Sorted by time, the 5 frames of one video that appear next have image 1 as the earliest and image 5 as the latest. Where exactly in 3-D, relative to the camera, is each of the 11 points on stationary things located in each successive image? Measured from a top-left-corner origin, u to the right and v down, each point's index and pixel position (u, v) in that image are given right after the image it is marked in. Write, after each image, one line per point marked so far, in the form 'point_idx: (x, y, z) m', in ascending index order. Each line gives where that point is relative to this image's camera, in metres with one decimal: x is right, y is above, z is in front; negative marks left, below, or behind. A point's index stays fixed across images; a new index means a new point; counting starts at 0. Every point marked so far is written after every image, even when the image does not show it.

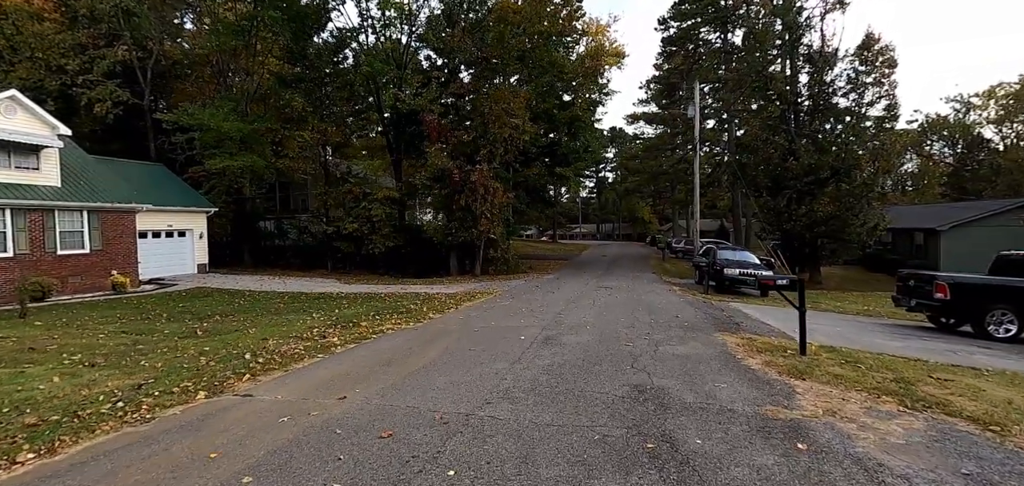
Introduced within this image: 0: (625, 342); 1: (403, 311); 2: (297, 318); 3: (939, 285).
0: (+1.4, -1.2, +5.7) m
1: (-2.1, -1.3, +9.2) m
2: (-4.0, -1.4, +8.9) m
3: (+7.6, -0.8, +8.5) m
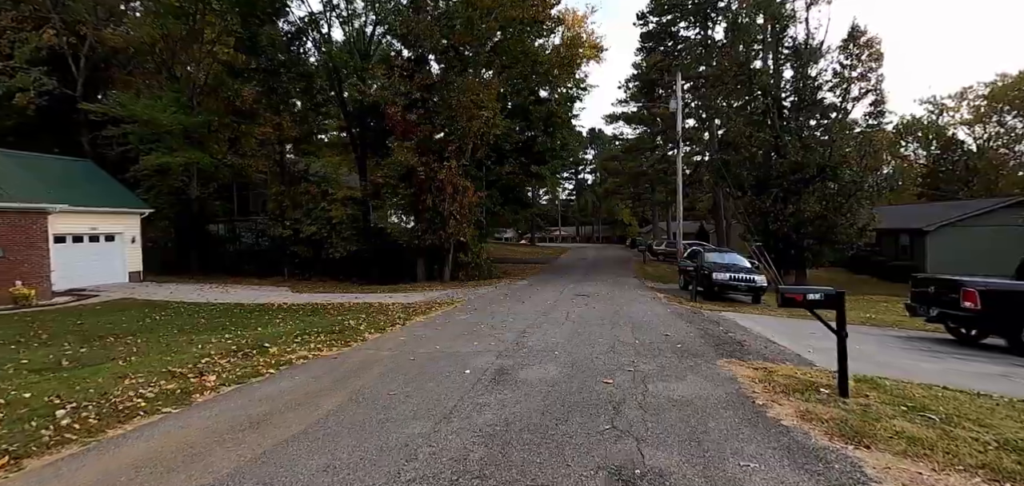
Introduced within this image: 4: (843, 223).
0: (+0.8, -1.2, +4.2) m
1: (-2.8, -1.4, +7.6) m
2: (-4.7, -1.5, +7.2) m
3: (+6.9, -0.8, +7.2) m
4: (+13.7, +0.8, +19.7) m
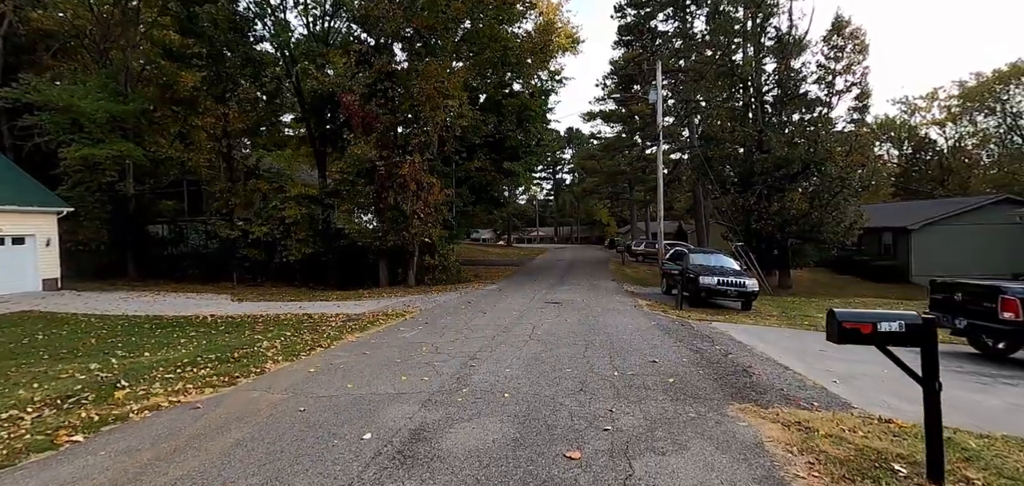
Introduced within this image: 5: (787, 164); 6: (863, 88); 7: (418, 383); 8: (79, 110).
0: (+0.3, -1.2, +2.8) m
1: (-3.4, -1.4, +6.0) m
2: (-5.3, -1.5, +5.5) m
3: (+6.3, -0.7, +6.1) m
4: (+12.5, +0.8, +18.8) m
5: (+11.2, +3.2, +19.3) m
6: (+14.5, +6.4, +19.7) m
7: (-0.9, -1.3, +4.3) m
8: (-15.0, +4.6, +16.5) m
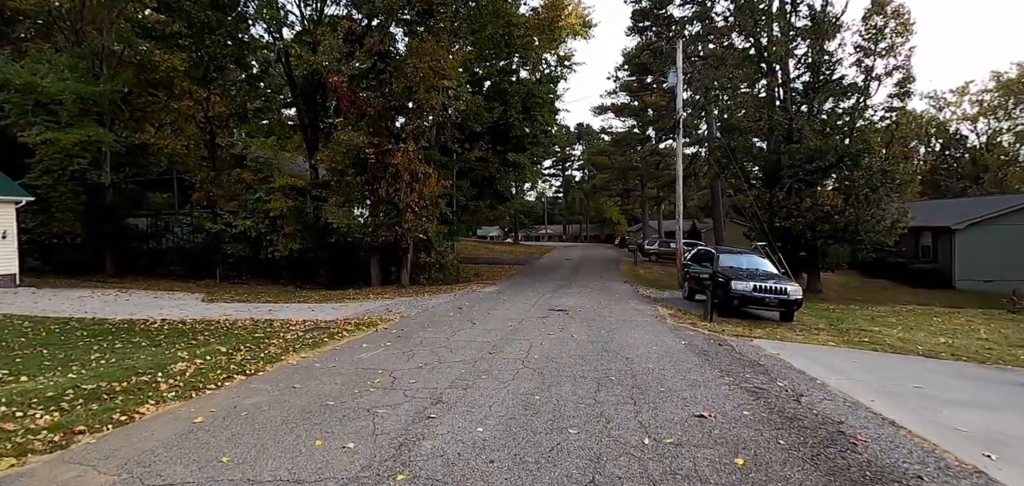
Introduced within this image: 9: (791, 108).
0: (+0.1, -1.2, +1.2) m
1: (-3.6, -1.3, +4.5) m
2: (-5.5, -1.4, +4.1) m
3: (+6.2, -0.8, +4.4) m
4: (+12.7, +0.8, +17.0) m
5: (+11.3, +3.2, +17.5) m
6: (+14.7, +6.4, +17.8) m
7: (-1.0, -1.2, +2.8) m
8: (-14.9, +4.8, +15.1) m
9: (+11.0, +5.4, +18.8) m
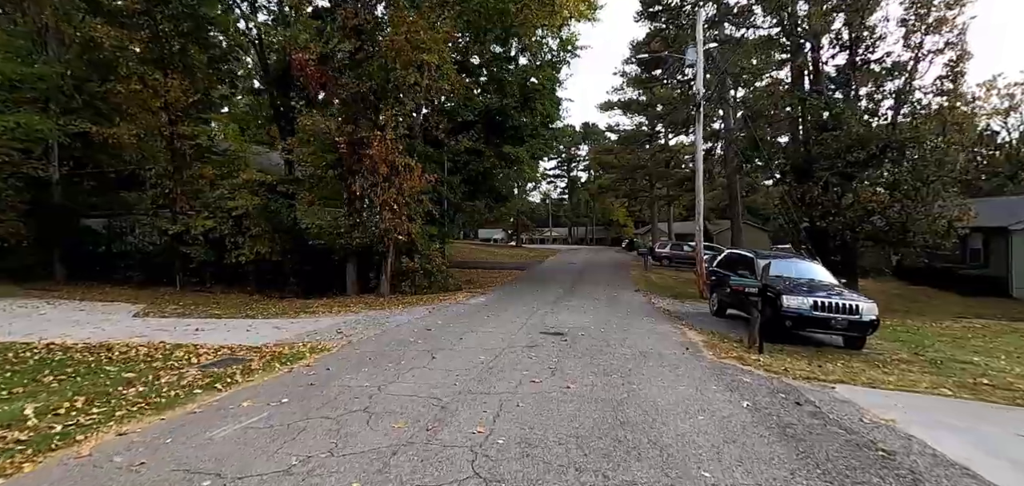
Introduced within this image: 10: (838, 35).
0: (-0.2, -1.2, -1.0) m
1: (-3.9, -1.3, +2.4) m
2: (-5.8, -1.4, +2.0) m
3: (+5.8, -0.8, +2.1) m
4: (+12.5, +0.7, +14.7) m
5: (+11.1, +3.2, +15.2) m
6: (+14.5, +6.3, +15.5) m
7: (-1.4, -1.2, +0.6) m
8: (-15.1, +4.8, +13.2) m
9: (+10.8, +5.3, +16.5) m
10: (+11.3, +7.3, +16.4) m
